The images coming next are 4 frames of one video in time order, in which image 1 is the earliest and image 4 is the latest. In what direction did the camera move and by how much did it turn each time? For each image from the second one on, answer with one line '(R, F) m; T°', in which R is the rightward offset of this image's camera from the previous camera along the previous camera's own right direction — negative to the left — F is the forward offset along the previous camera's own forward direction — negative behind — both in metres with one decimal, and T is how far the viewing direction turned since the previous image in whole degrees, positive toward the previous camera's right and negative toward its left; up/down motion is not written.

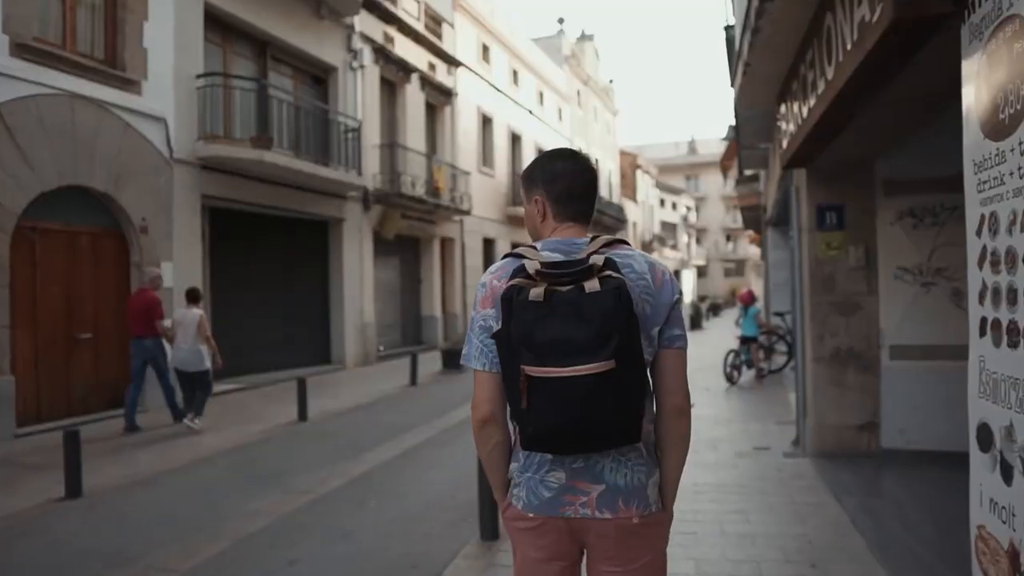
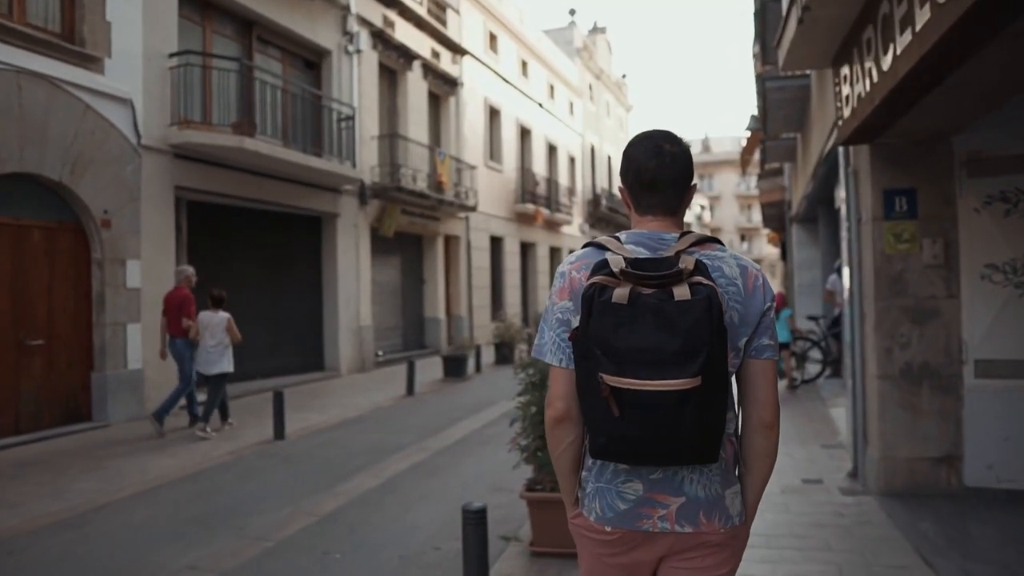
(+0.1, +1.2) m; -1°
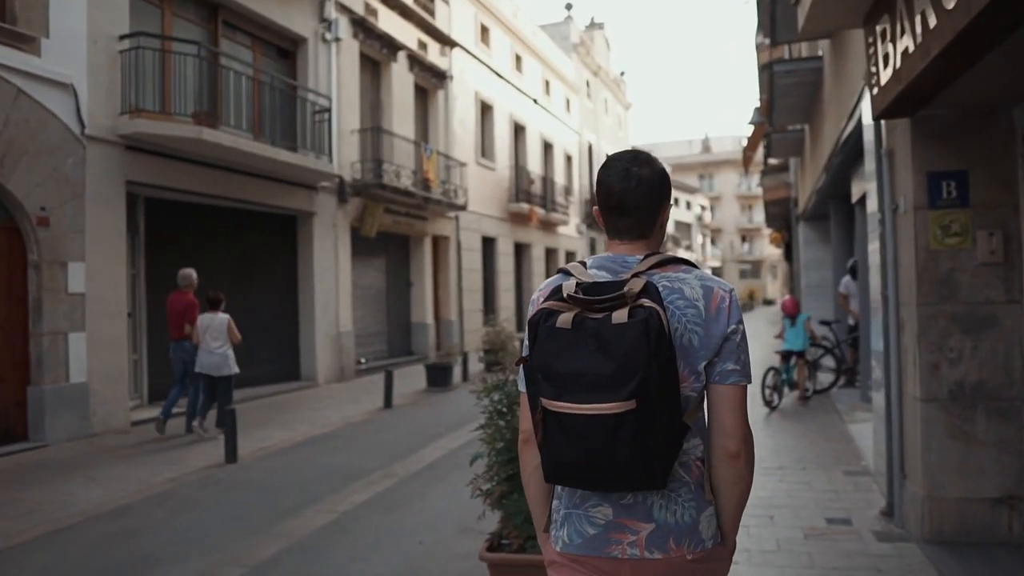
(+0.2, +1.0) m; 0°
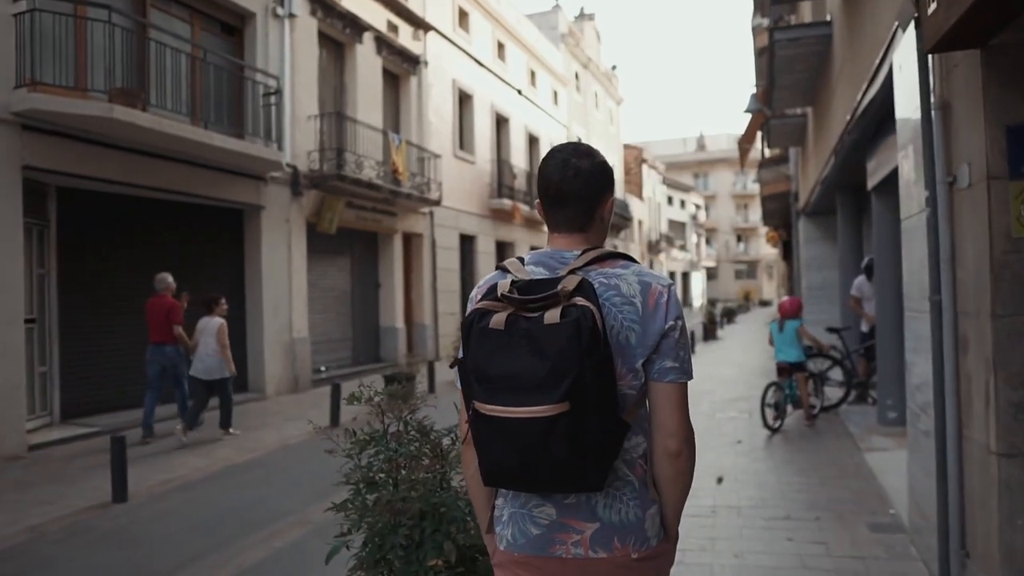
(+0.4, +1.4) m; 0°
